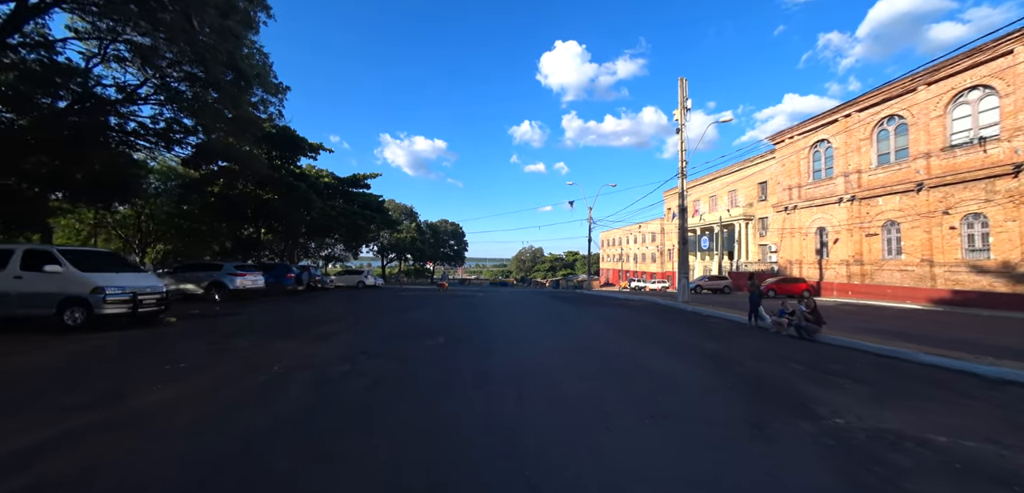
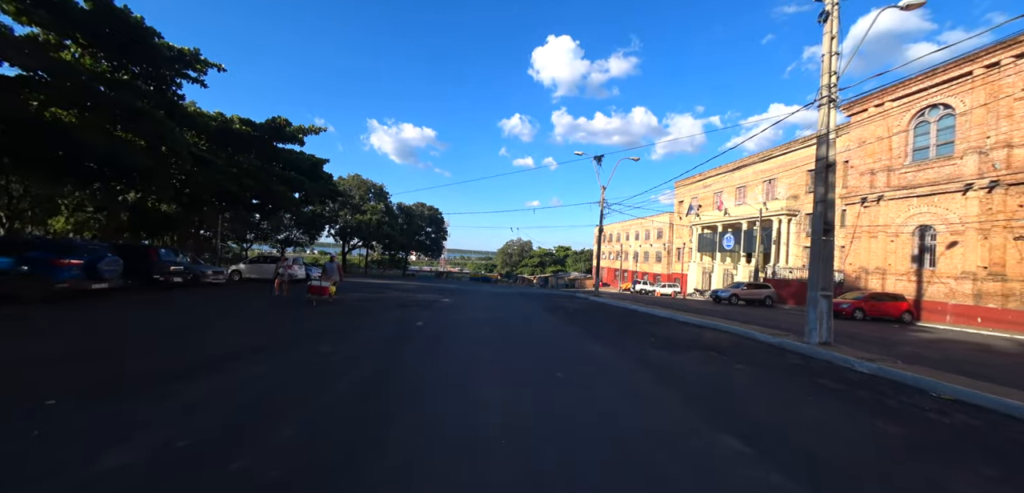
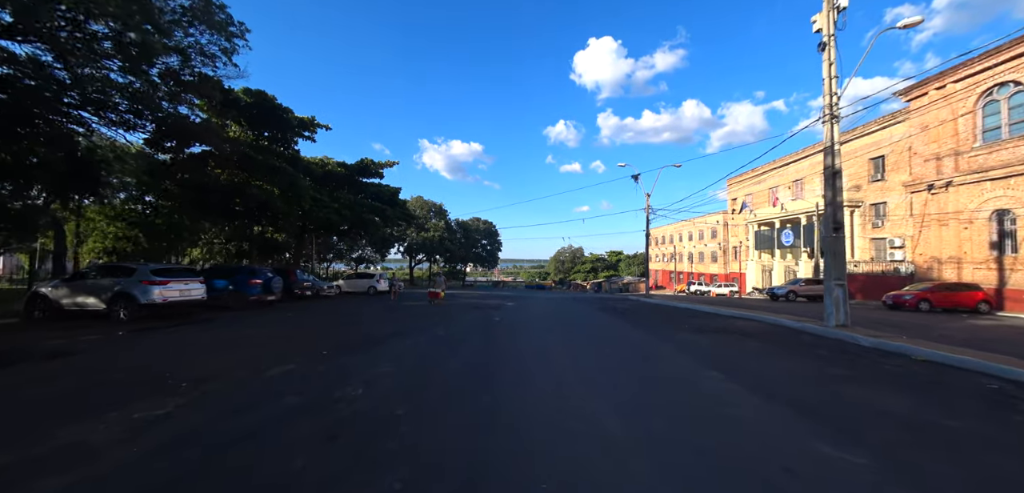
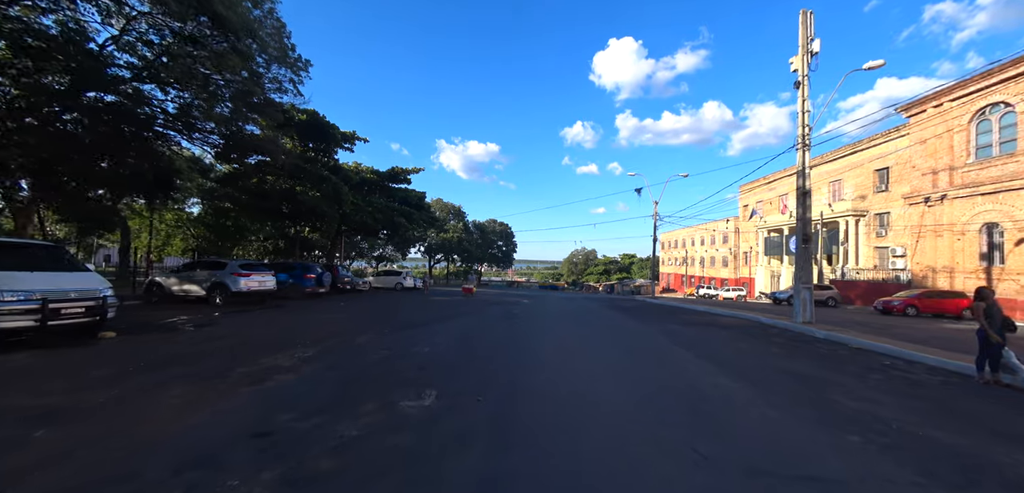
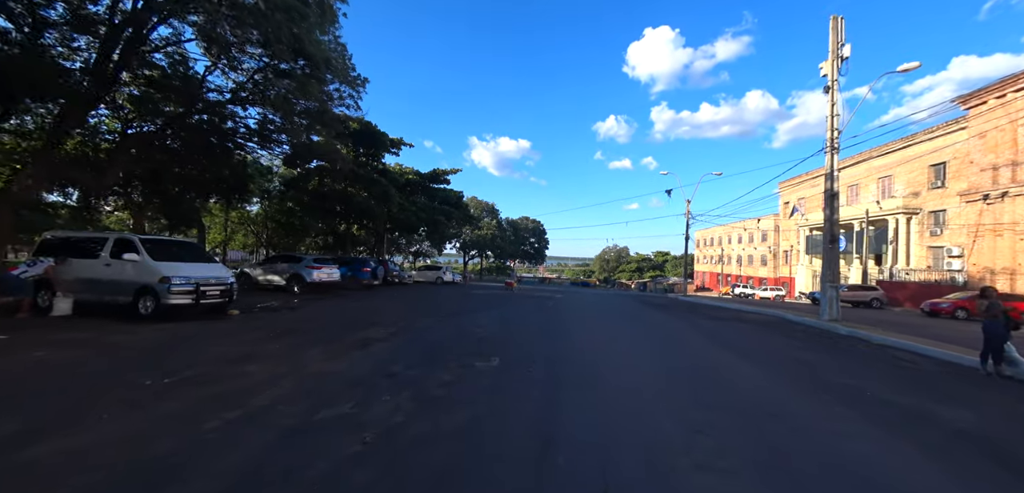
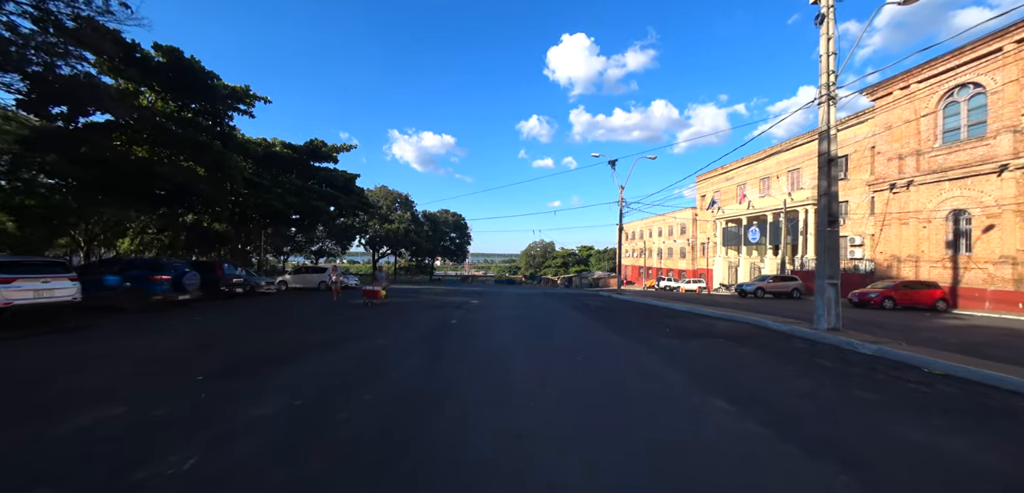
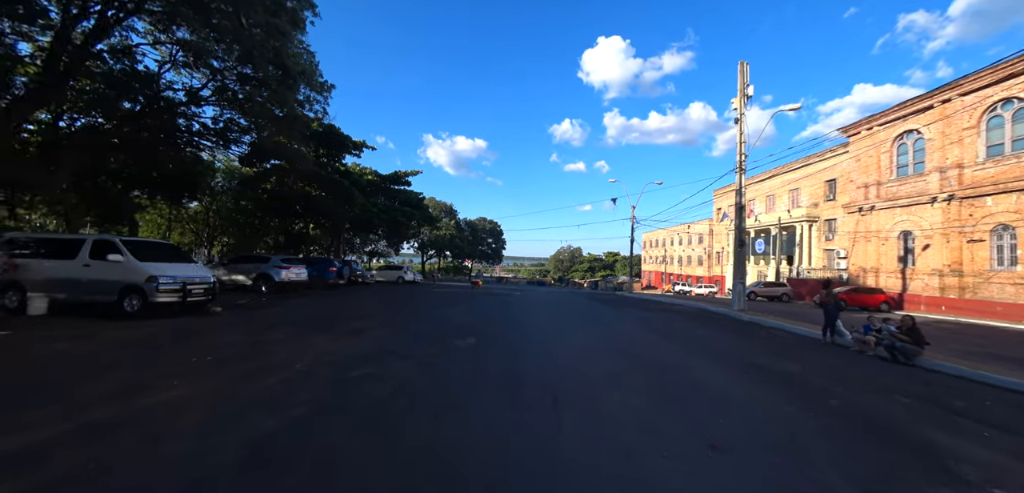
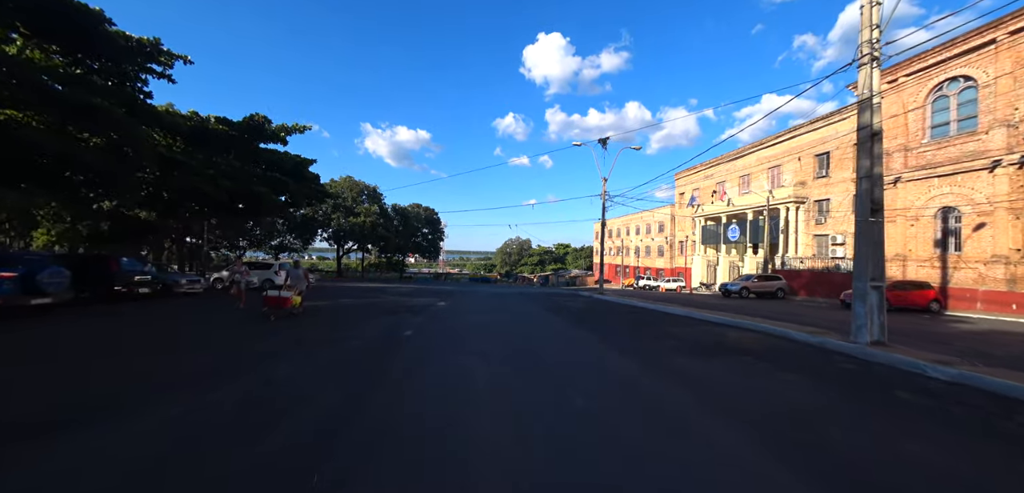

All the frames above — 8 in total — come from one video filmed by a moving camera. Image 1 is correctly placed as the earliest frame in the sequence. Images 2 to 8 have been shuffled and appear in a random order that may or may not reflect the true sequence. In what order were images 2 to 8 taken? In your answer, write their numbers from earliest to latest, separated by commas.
7, 5, 4, 3, 6, 2, 8
